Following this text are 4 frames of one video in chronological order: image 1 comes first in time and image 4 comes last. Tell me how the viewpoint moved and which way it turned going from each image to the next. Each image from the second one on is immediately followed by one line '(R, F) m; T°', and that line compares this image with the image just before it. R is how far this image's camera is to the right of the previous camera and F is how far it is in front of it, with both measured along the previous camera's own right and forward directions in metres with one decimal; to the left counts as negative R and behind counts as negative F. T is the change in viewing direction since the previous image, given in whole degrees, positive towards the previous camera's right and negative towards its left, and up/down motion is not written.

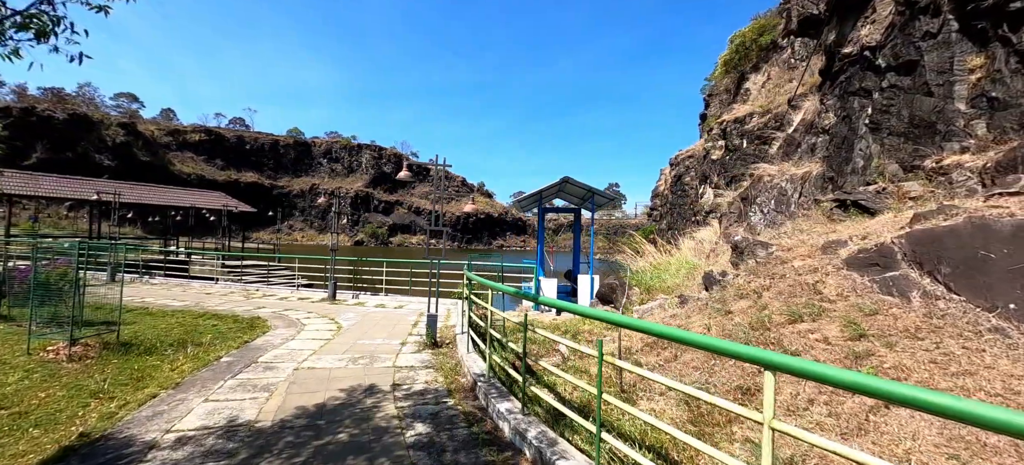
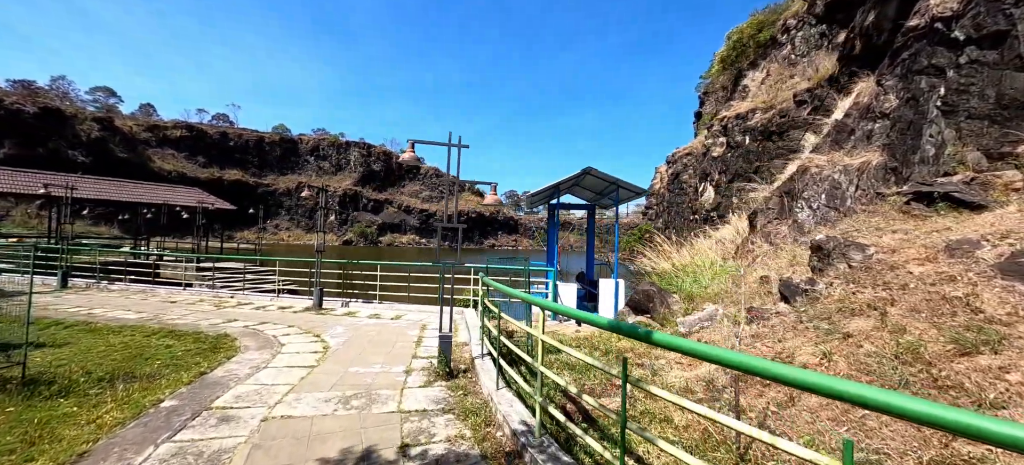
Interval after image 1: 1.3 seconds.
(-0.5, +1.1) m; +1°
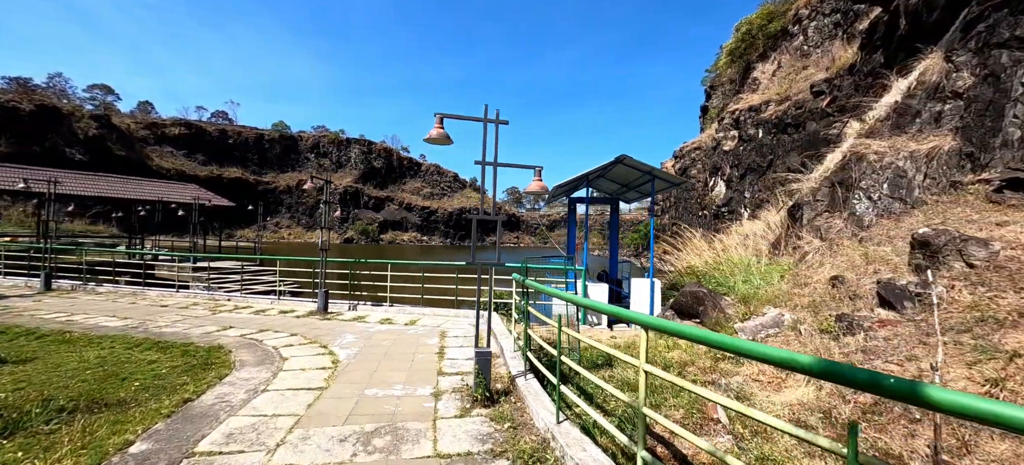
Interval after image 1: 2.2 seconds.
(-0.4, +0.7) m; 0°
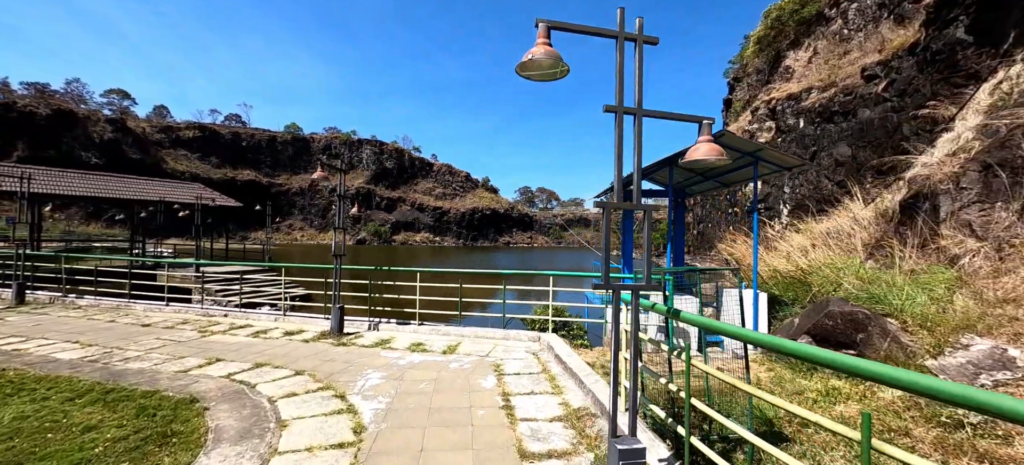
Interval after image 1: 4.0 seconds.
(-0.7, +1.5) m; -1°
